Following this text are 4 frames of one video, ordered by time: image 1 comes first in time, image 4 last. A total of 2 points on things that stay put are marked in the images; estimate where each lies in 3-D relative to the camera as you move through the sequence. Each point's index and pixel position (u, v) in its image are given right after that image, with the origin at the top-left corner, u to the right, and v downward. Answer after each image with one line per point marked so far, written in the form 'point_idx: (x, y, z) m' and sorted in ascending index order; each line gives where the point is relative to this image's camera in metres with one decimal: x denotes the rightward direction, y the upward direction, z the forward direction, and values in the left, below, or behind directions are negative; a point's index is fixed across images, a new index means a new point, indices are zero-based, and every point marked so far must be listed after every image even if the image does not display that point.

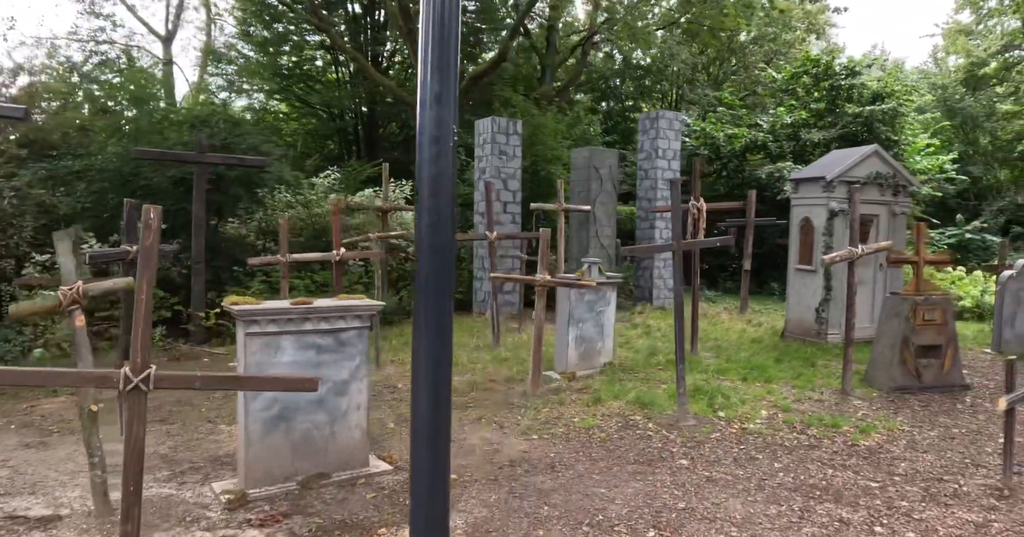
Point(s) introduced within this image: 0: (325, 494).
0: (-1.3, -1.5, +4.5) m
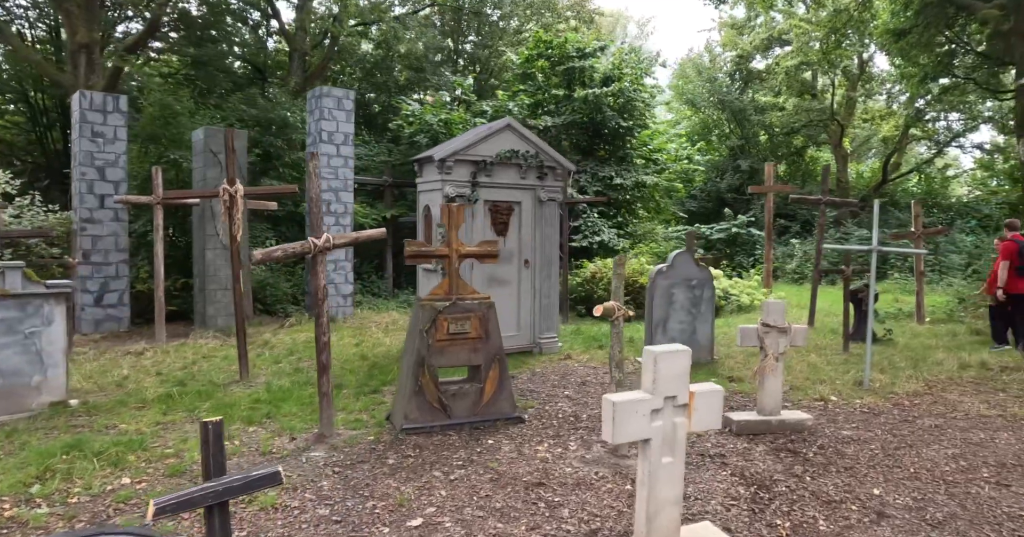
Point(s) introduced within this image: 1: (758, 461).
0: (-5.7, -1.5, +2.0) m
1: (+1.6, -1.2, +4.3) m
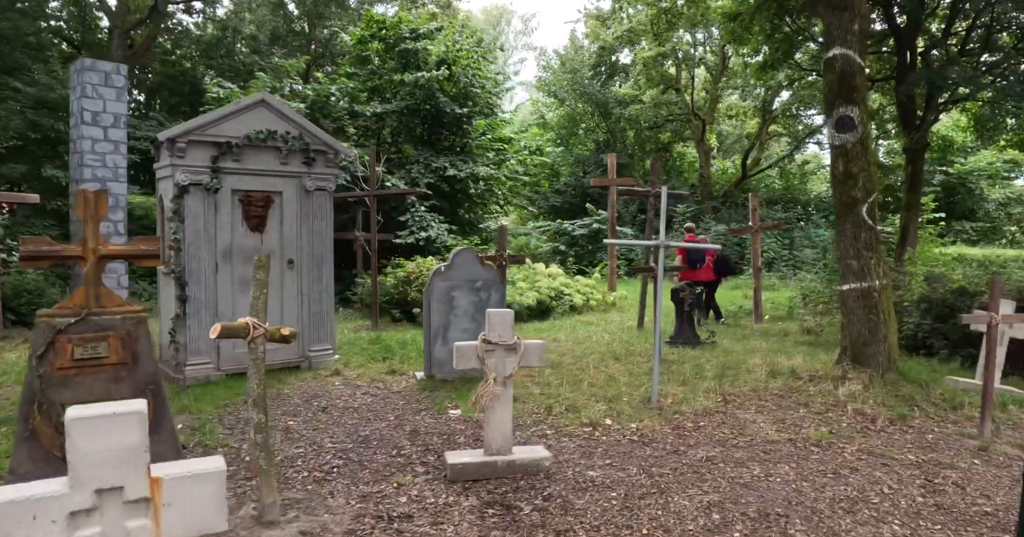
0: (-7.2, -1.6, +0.2) m
1: (-0.3, -1.2, +3.3) m
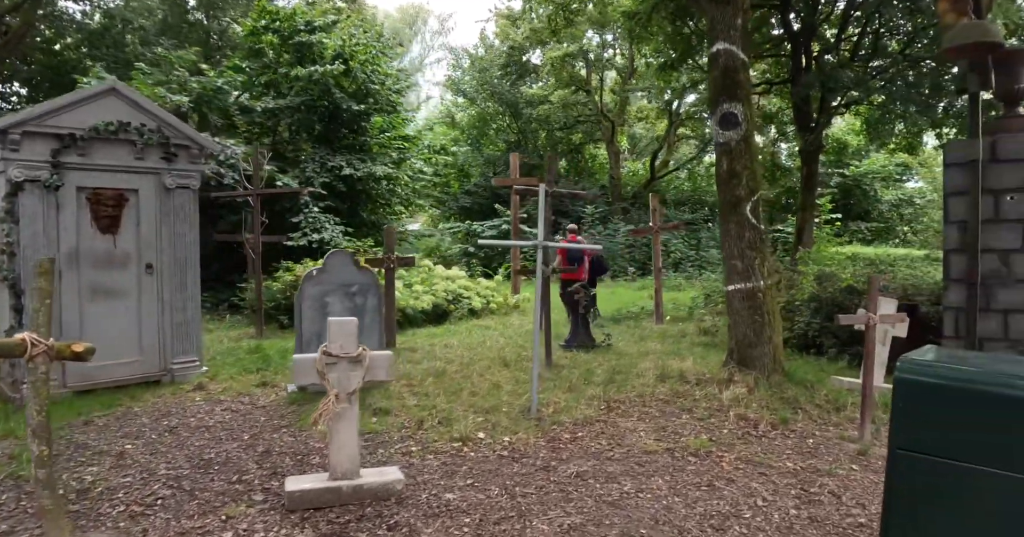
0: (-7.6, -1.6, -0.9) m
1: (-1.0, -1.3, +2.9) m
